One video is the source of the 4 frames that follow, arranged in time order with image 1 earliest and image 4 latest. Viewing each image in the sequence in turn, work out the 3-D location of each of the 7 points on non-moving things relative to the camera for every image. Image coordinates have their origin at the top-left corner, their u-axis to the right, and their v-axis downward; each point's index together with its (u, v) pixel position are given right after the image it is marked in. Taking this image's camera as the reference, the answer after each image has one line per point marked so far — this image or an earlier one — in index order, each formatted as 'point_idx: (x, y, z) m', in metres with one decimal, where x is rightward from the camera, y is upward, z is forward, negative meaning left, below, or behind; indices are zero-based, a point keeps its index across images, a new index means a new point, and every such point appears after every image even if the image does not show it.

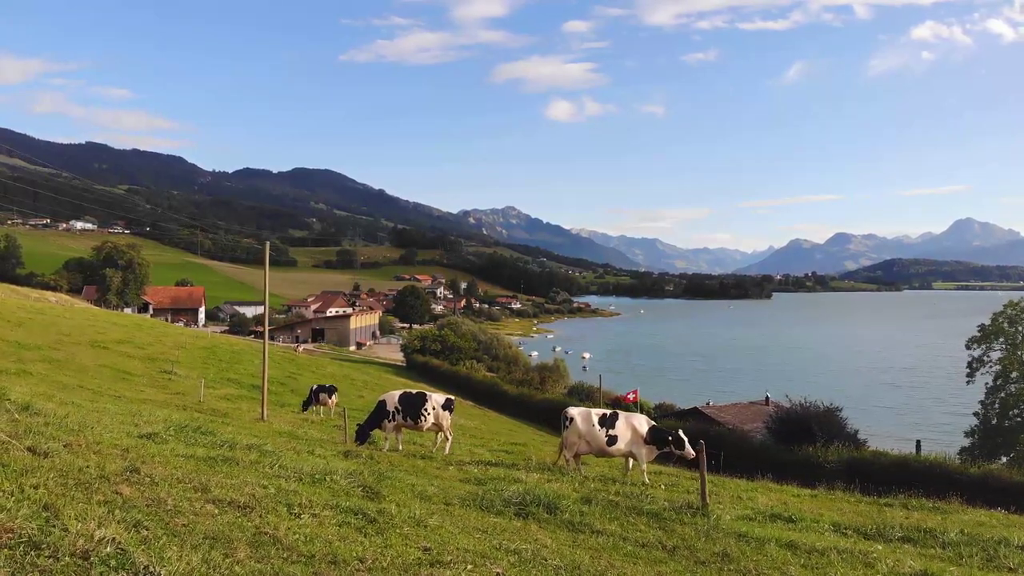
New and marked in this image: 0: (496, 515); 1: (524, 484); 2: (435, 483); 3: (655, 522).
0: (0.0, -2.7, +7.4) m
1: (+0.2, -3.4, +10.7) m
2: (-1.4, -3.0, +9.9) m
3: (+2.0, -3.0, +7.9) m
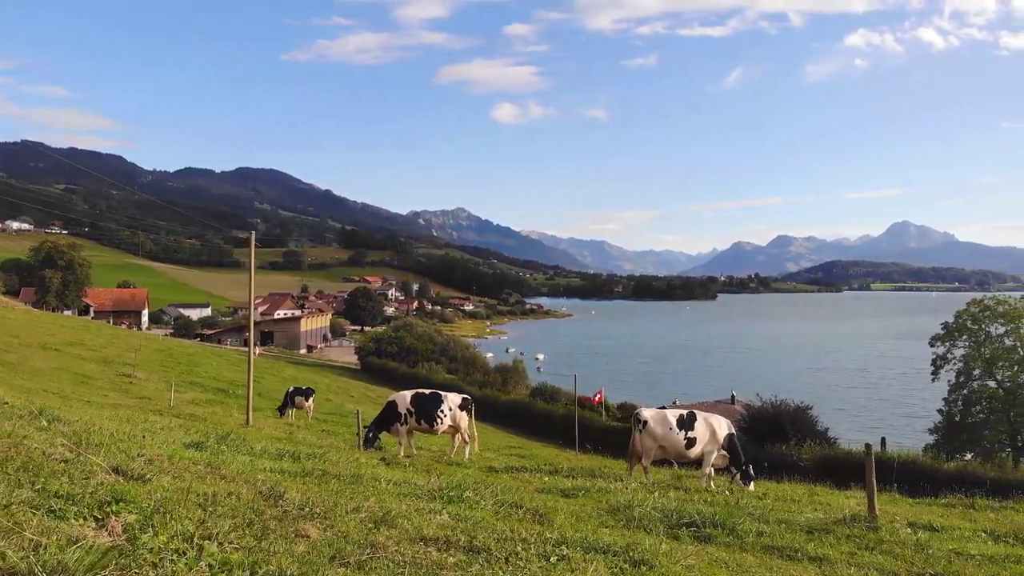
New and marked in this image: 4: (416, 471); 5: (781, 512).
0: (+1.7, -2.4, +6.0) m
1: (+1.7, -3.1, +9.3) m
2: (+0.2, -2.7, +8.4) m
3: (+3.6, -2.7, +6.6) m
4: (-1.6, -3.0, +10.2) m
5: (+3.9, -3.2, +9.0) m
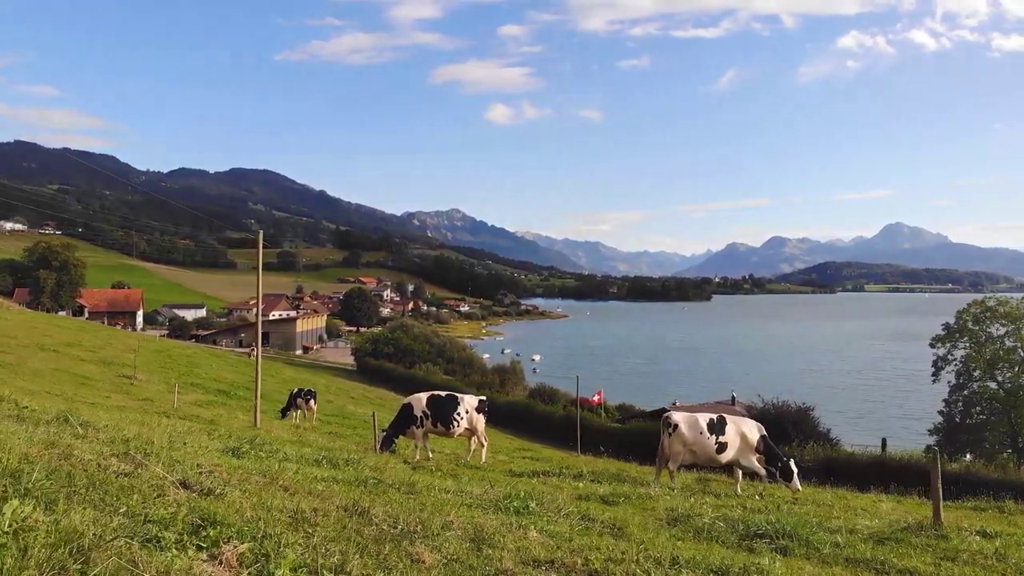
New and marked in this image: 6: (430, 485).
0: (+2.3, -2.4, +5.7) m
1: (+2.3, -3.1, +9.0) m
2: (+0.8, -2.7, +8.1) m
3: (+4.2, -2.7, +6.3) m
4: (-1.0, -3.0, +9.9) m
5: (+4.4, -3.2, +8.7) m
6: (-0.9, -2.3, +7.5) m
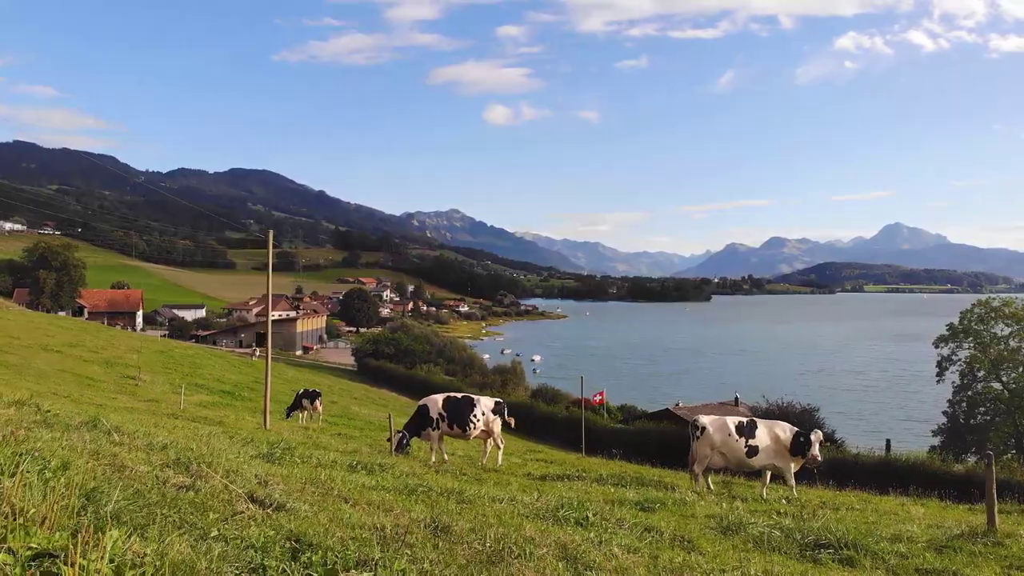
0: (+2.8, -2.4, +5.5) m
1: (+2.8, -3.1, +8.8) m
2: (+1.3, -2.7, +7.8) m
3: (+4.7, -2.7, +6.1) m
4: (-0.5, -3.0, +9.7) m
5: (+4.9, -3.2, +8.5) m
6: (-0.5, -2.4, +7.3) m
